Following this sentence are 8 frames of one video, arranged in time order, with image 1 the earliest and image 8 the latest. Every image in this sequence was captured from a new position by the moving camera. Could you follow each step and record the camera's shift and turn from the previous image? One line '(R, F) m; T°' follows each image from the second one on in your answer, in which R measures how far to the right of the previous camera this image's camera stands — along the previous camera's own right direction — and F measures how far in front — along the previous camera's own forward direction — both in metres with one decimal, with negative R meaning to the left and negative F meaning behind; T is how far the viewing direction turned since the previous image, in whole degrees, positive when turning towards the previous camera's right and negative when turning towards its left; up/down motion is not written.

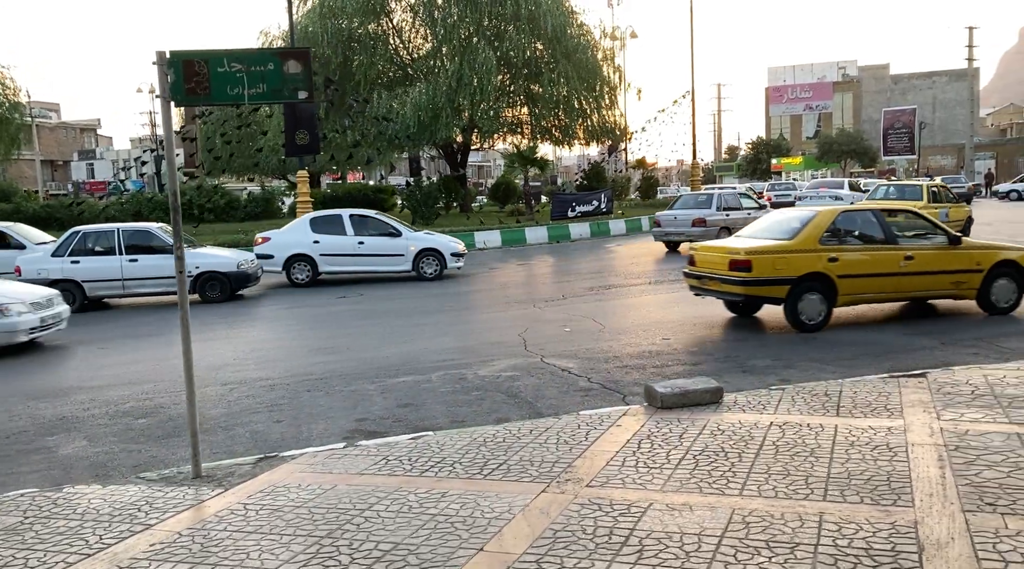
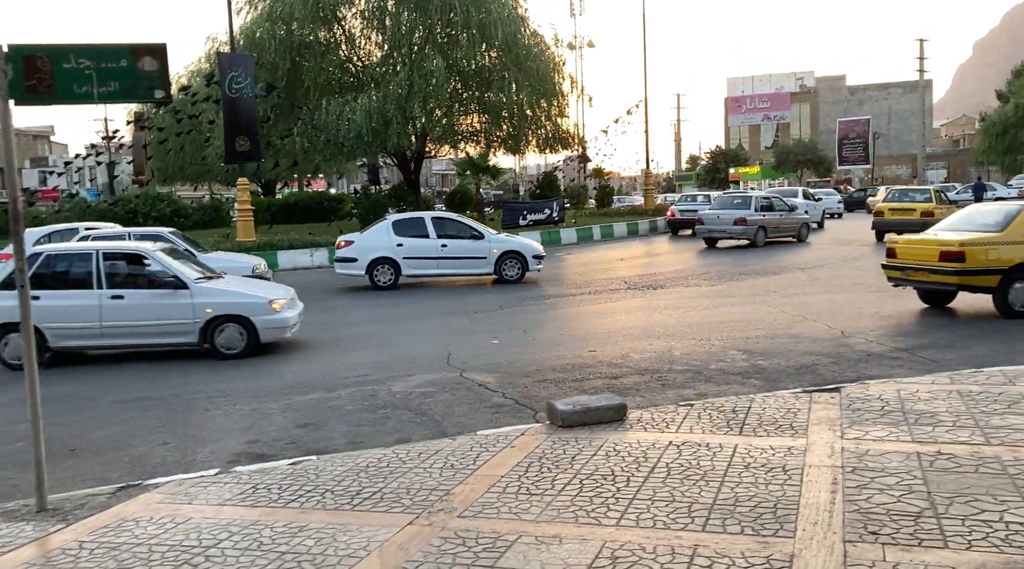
(+0.4, +0.3) m; +2°
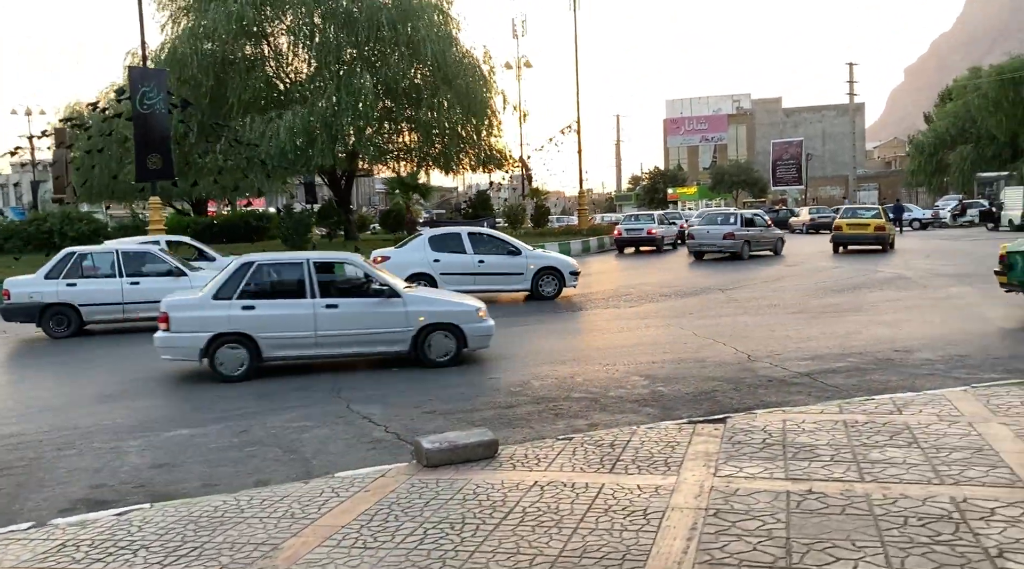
(+0.5, +0.3) m; +3°
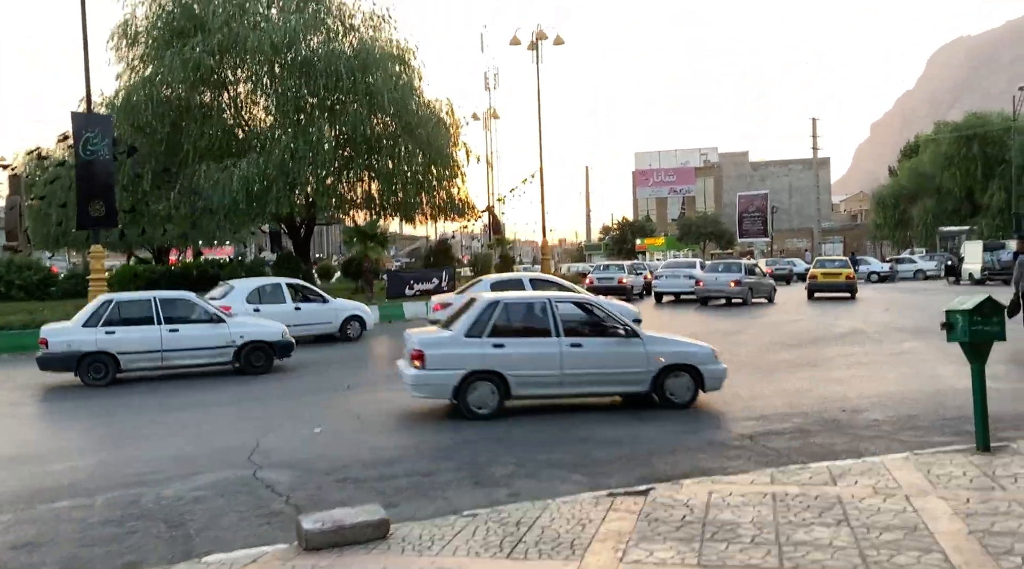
(+0.4, +0.5) m; +2°
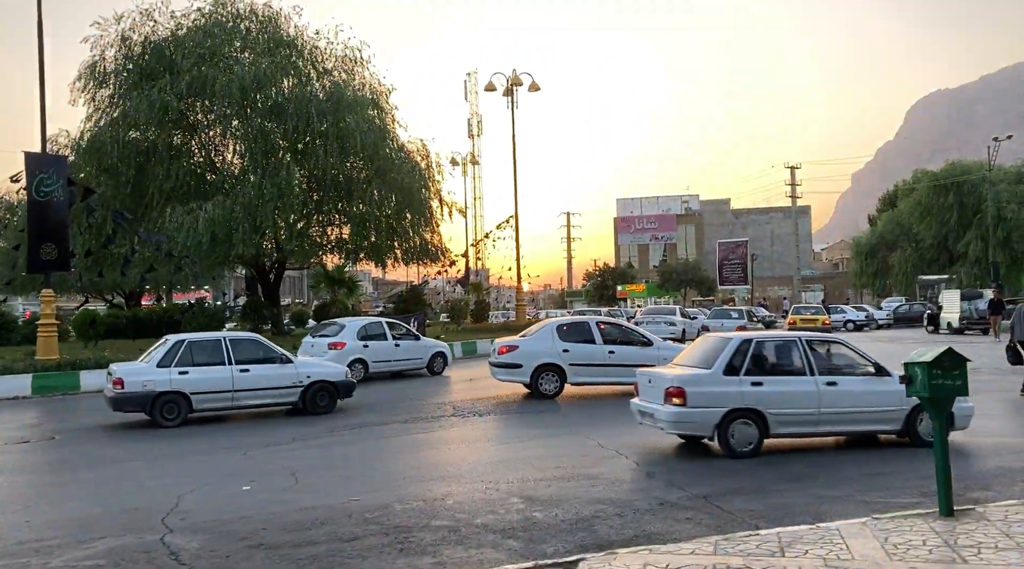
(+0.4, +0.5) m; +1°
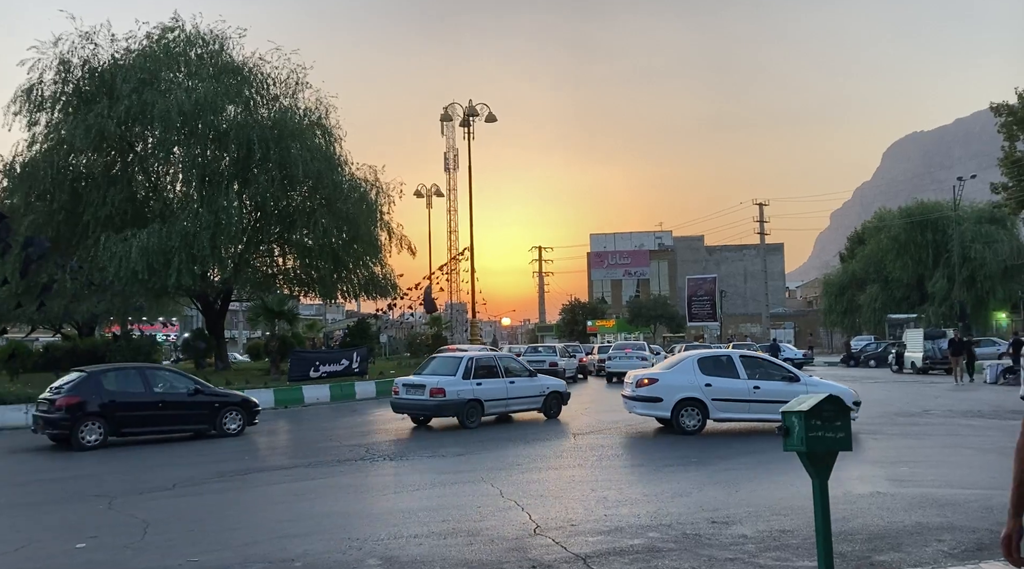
(+1.0, +0.8) m; +1°
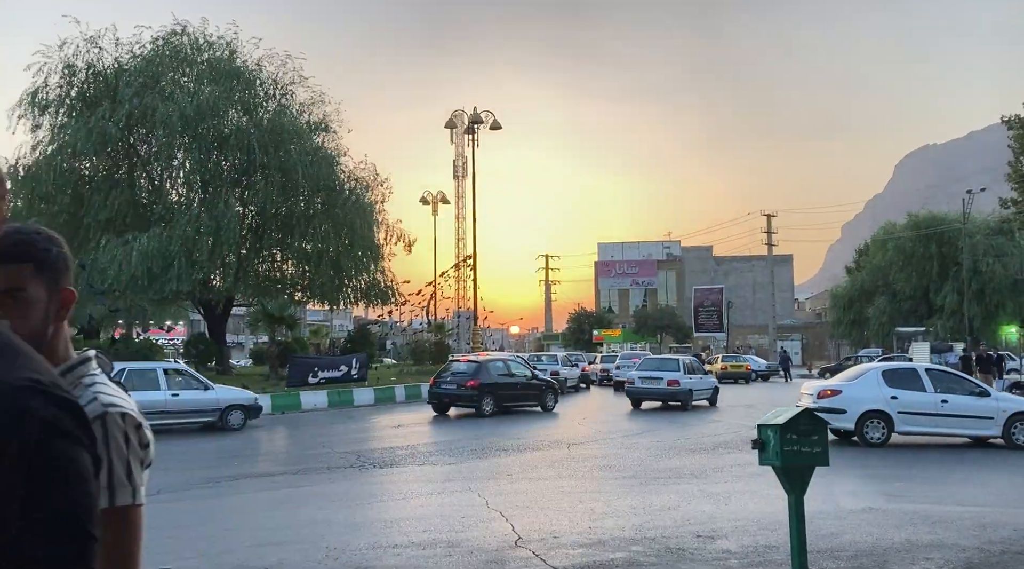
(+0.2, +0.1) m; -1°
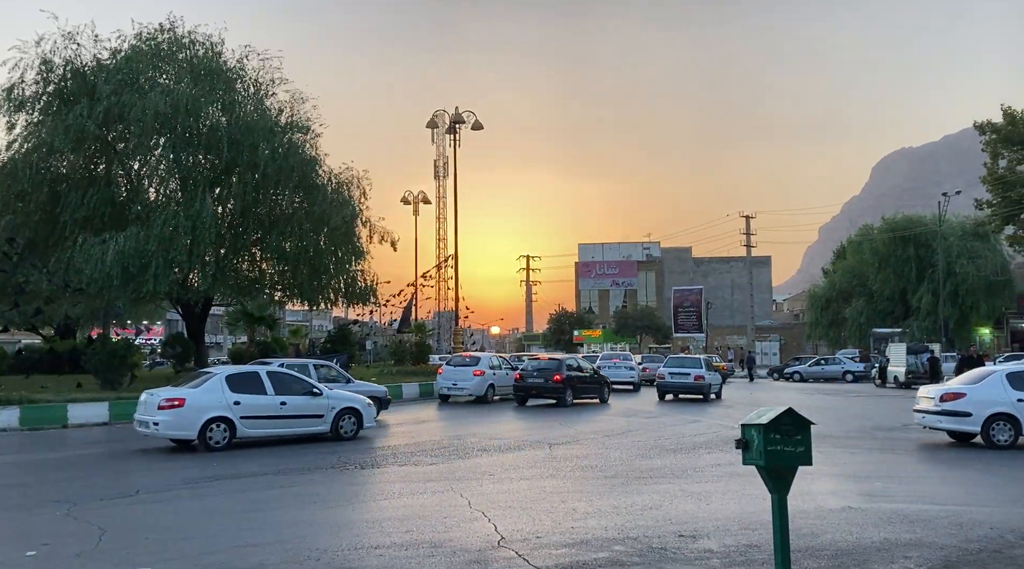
(0.0, 0.0) m; +1°
